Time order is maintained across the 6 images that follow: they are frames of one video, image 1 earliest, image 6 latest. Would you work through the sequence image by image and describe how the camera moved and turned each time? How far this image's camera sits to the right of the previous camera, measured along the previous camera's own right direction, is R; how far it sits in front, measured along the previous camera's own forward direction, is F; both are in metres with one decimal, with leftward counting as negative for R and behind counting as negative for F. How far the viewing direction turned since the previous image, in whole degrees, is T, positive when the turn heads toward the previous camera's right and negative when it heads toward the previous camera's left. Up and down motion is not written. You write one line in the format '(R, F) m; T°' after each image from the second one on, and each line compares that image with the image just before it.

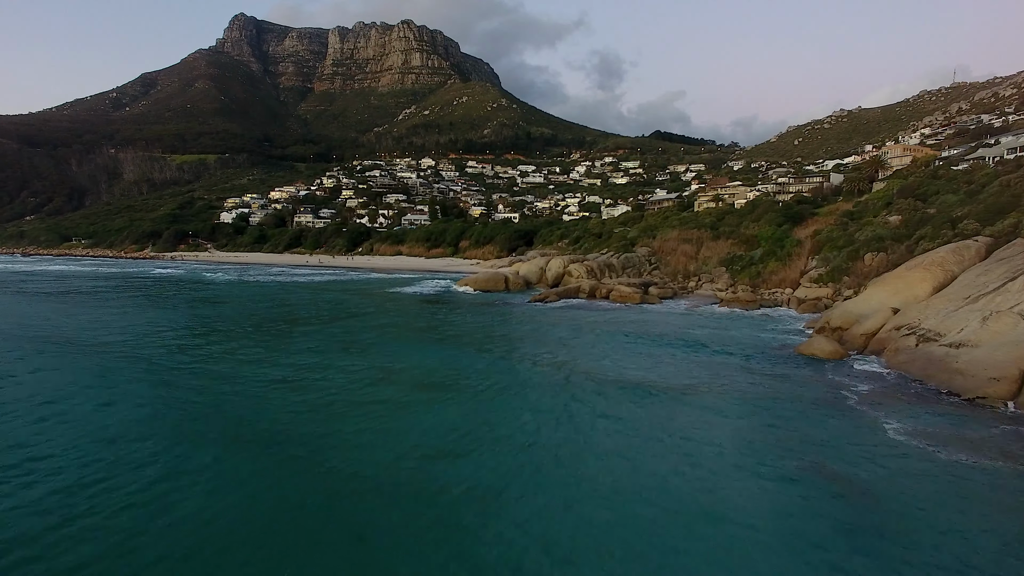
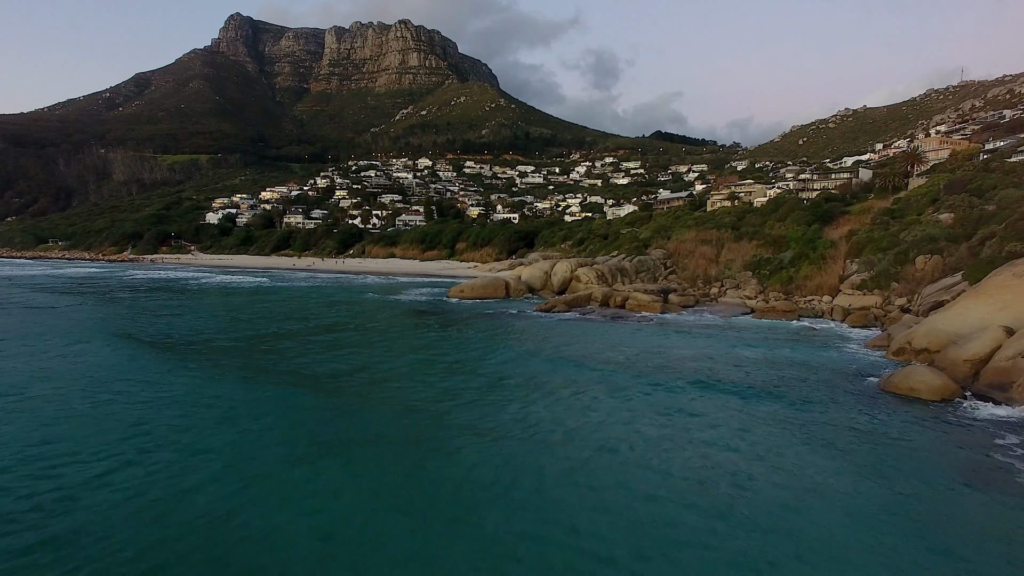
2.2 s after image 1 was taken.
(-0.2, +3.7) m; 0°
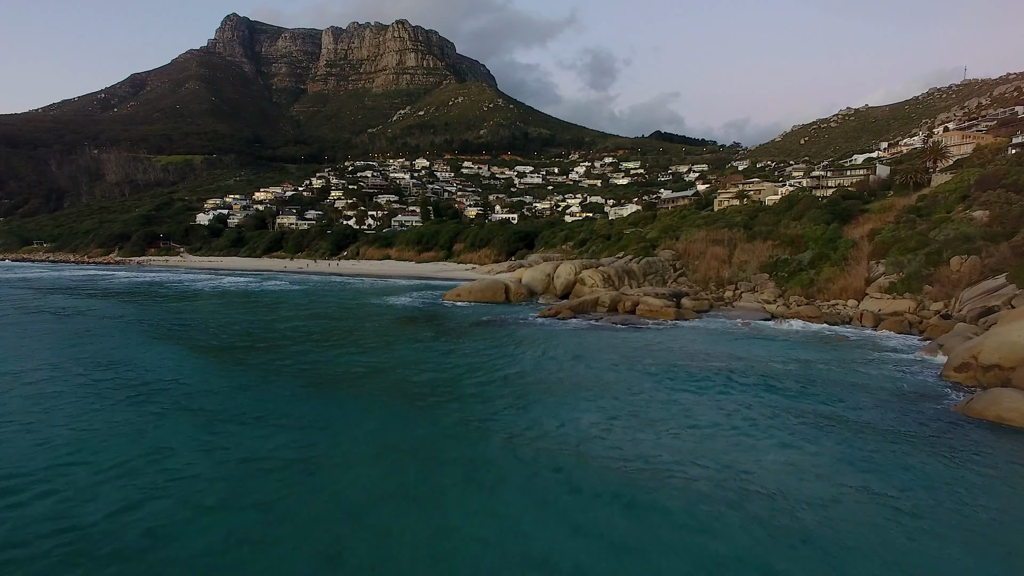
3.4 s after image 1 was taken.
(-0.1, +2.1) m; 0°
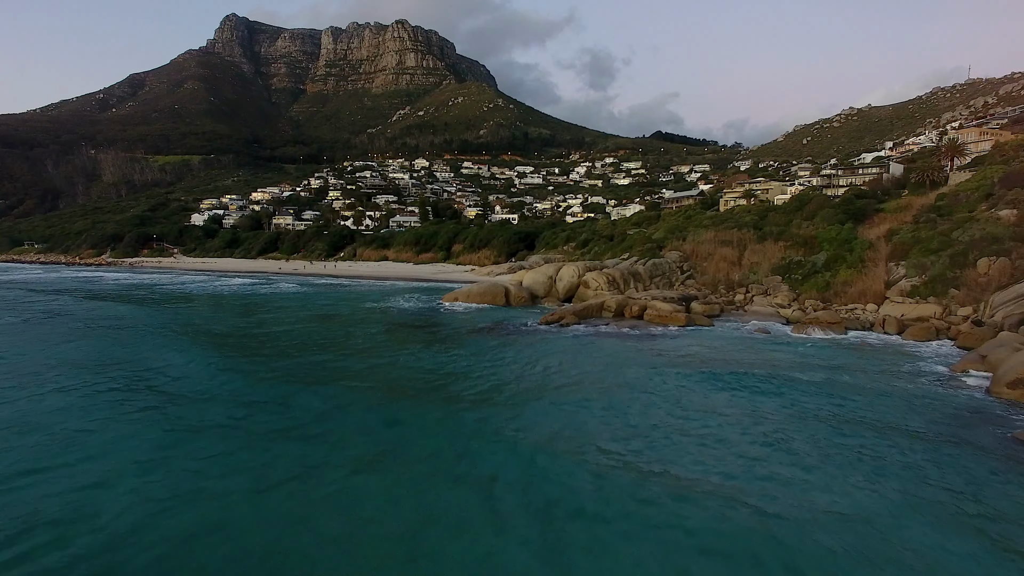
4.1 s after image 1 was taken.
(0.0, +1.4) m; 0°
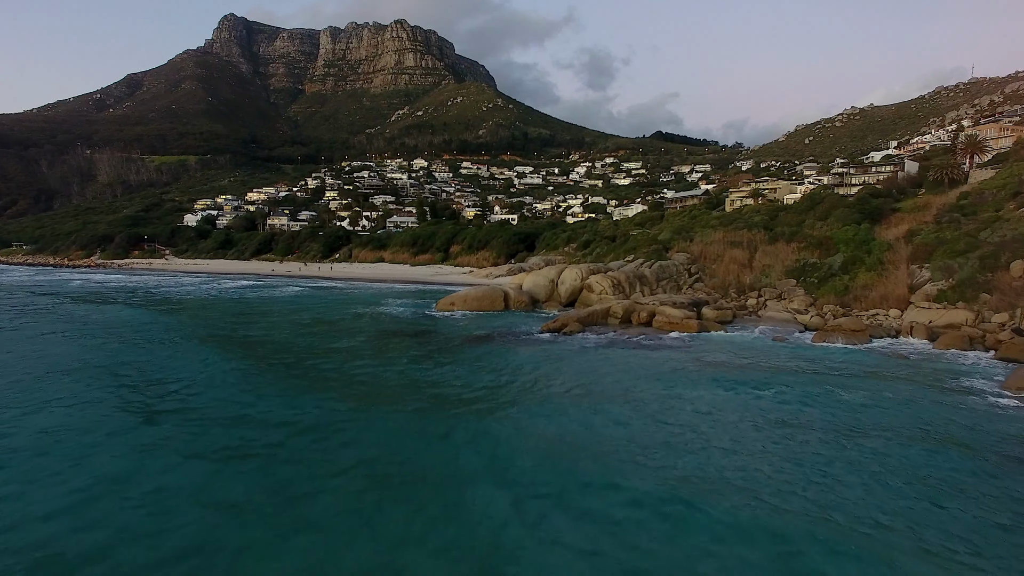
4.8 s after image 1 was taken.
(0.0, +1.5) m; 0°
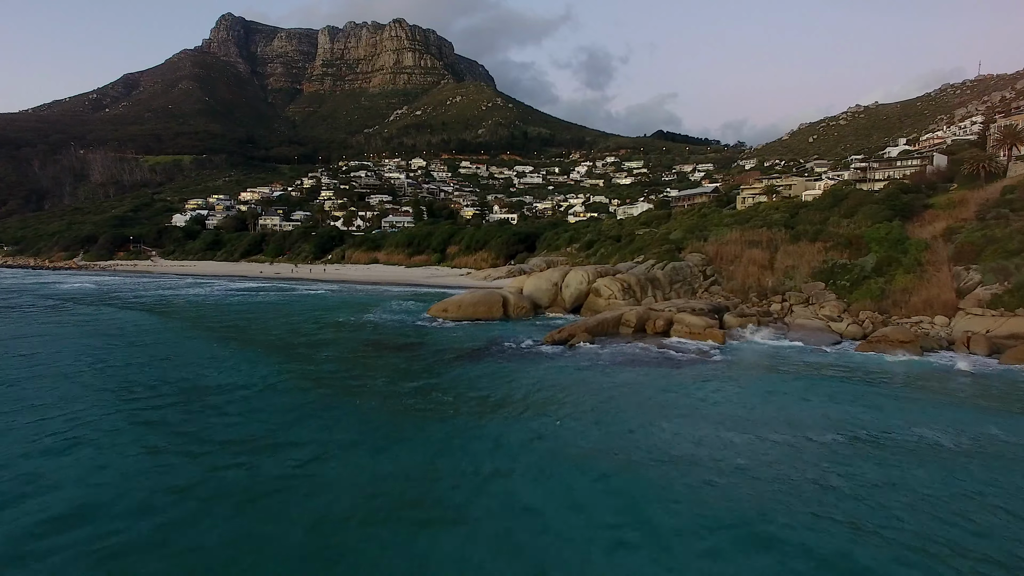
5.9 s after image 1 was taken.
(0.0, +2.5) m; 0°
